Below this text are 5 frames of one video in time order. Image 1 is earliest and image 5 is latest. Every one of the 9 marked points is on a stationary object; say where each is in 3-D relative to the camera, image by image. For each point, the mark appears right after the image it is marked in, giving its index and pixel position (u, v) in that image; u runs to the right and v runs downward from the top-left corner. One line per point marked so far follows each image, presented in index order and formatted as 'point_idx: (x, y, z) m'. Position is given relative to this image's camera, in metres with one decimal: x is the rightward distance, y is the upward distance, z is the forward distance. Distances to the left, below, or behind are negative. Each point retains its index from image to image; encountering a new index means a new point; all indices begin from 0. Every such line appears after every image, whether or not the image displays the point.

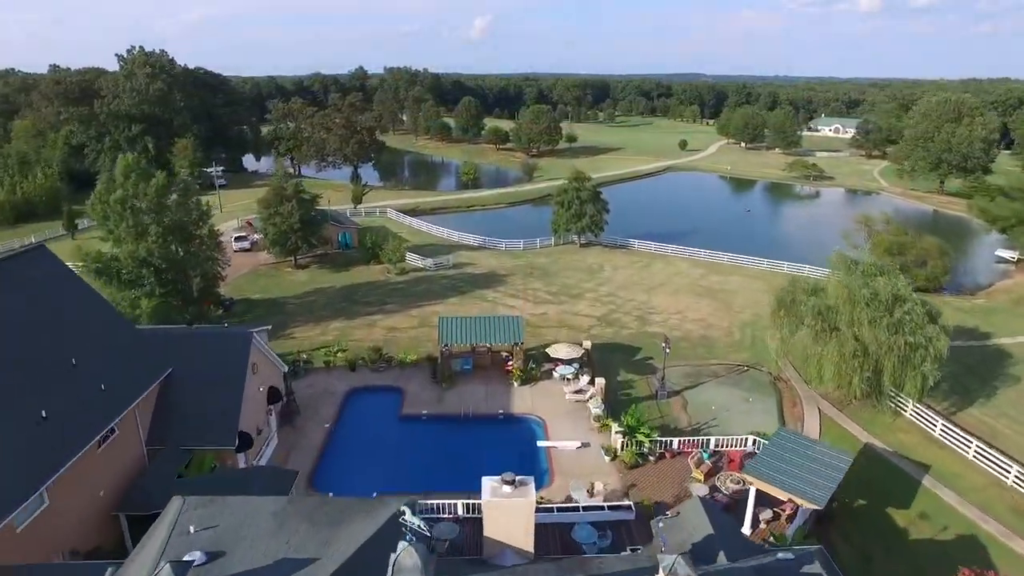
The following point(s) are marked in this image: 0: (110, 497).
0: (-9.6, -5.0, +16.0) m
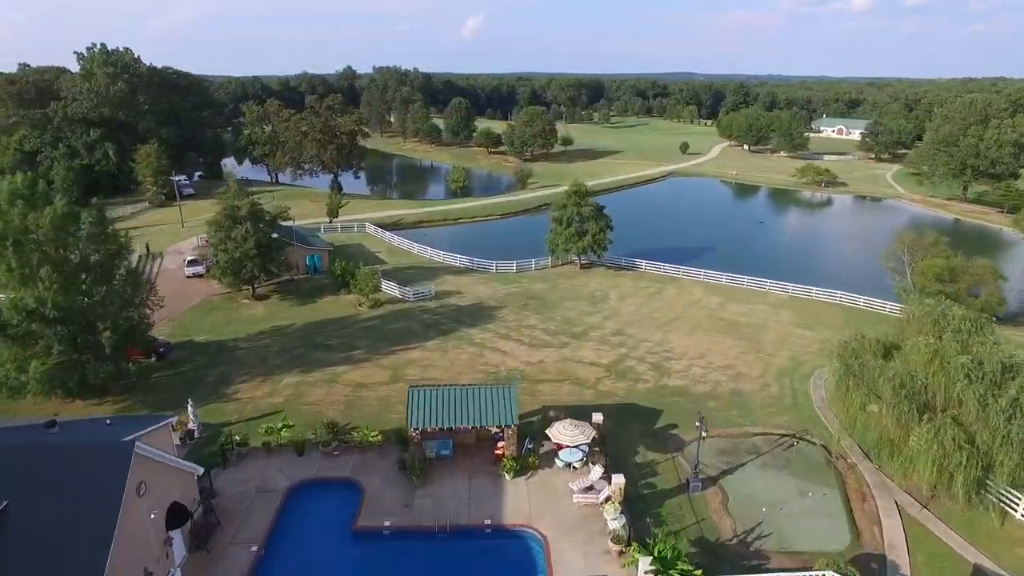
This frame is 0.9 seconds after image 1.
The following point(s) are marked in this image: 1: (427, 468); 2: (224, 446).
0: (-9.7, -6.8, +10.3) m
1: (-2.5, -5.2, +19.3) m
2: (-8.5, -4.7, +19.8) m
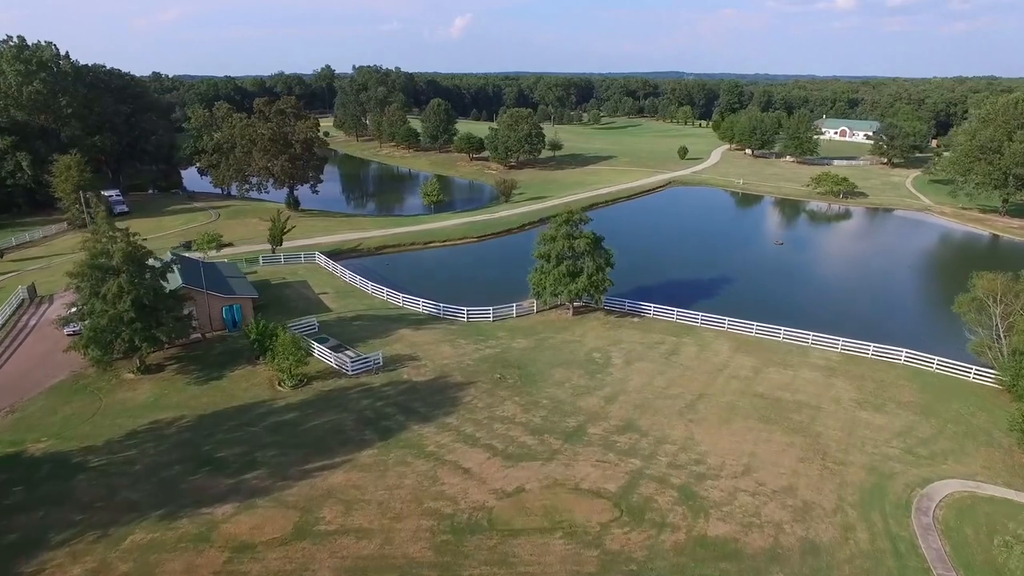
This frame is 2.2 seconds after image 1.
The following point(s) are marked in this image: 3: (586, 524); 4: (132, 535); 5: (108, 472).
0: (-10.4, -9.6, +1.4) m
1: (-3.3, -8.0, +10.5) m
2: (-9.4, -7.5, +10.8) m
3: (+2.0, -6.3, +18.0) m
4: (-9.7, -6.4, +17.1) m
5: (-11.9, -5.6, +20.0) m
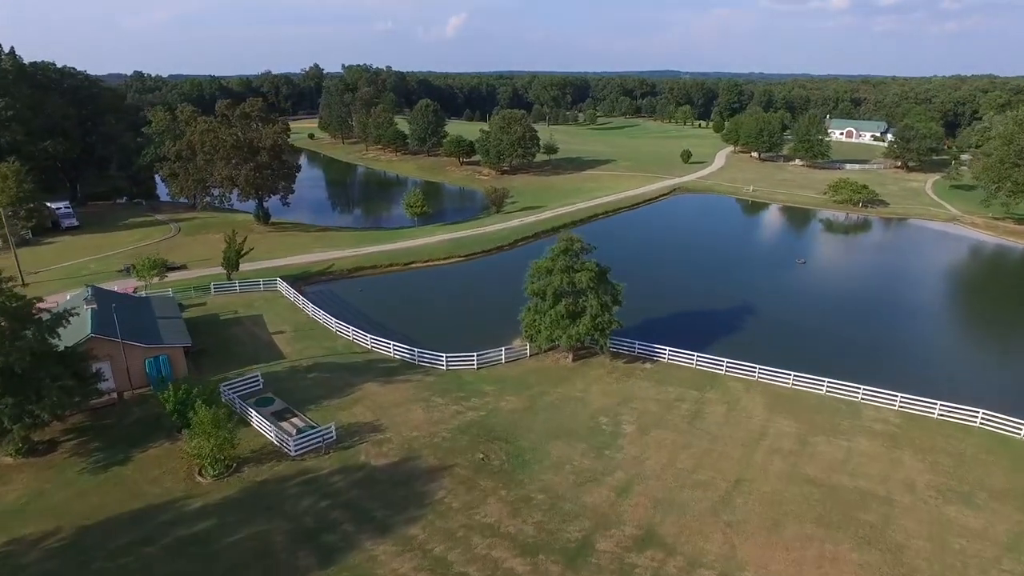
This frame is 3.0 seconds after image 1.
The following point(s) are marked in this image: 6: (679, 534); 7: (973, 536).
0: (-10.7, -11.5, -4.4) m
1: (-3.6, -9.8, +4.7) m
2: (-9.7, -9.4, +5.0) m
3: (+1.7, -8.2, +12.3) m
4: (-10.1, -8.2, +11.3) m
5: (-12.3, -7.5, +14.2) m
6: (+4.6, -6.6, +18.3) m
7: (+12.6, -6.8, +18.3) m
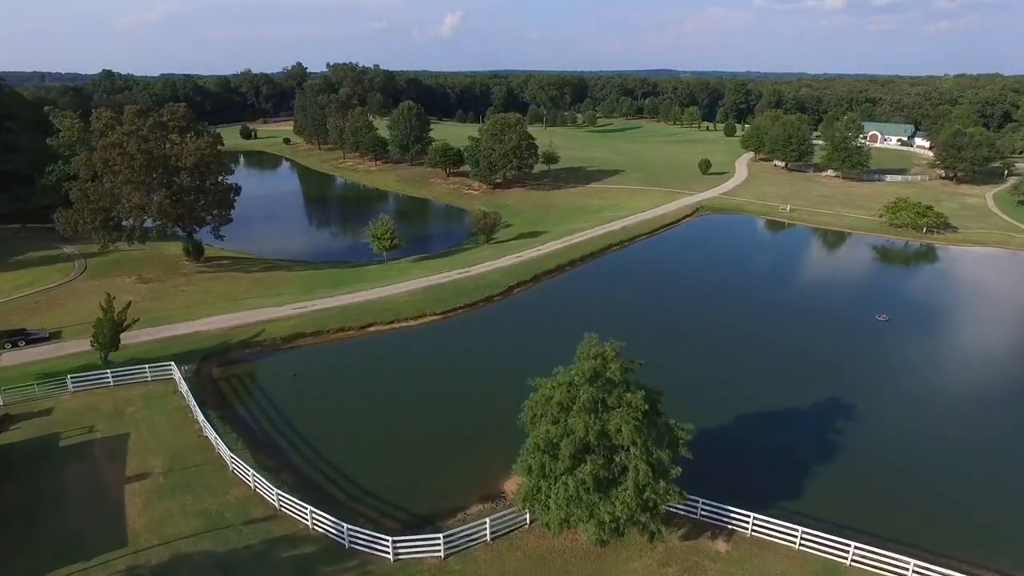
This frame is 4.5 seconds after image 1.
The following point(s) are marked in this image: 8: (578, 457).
0: (-10.7, -15.3, -16.0) m
1: (-3.7, -13.5, -6.8) m
2: (-9.8, -13.1, -6.6) m
3: (+1.5, -11.8, +0.8) m
4: (-10.3, -11.9, -0.3) m
5: (-12.5, -11.2, +2.5) m
6: (+4.4, -10.2, +6.8) m
7: (+12.4, -10.5, +6.8) m
8: (+1.6, -4.1, +16.5) m
